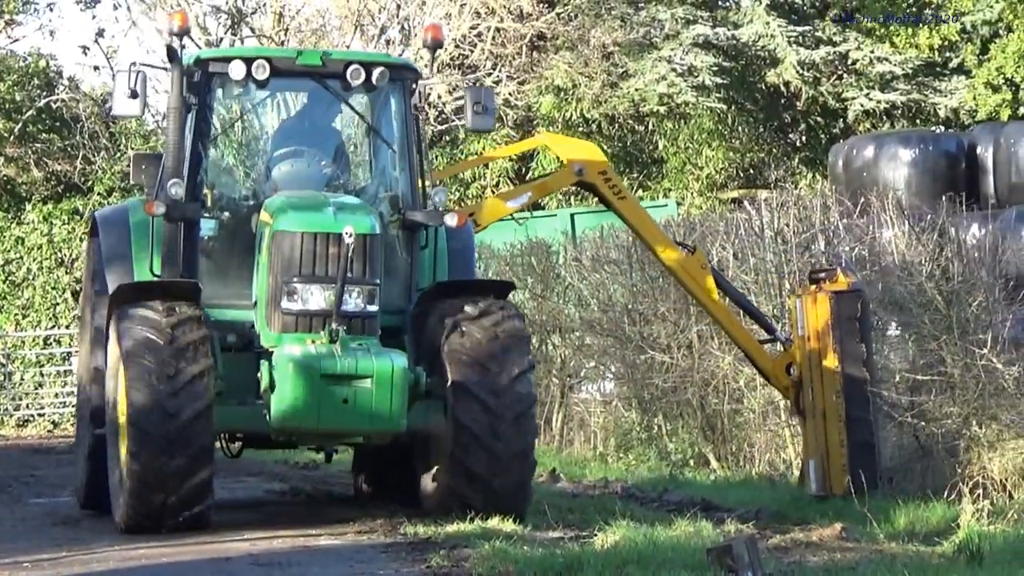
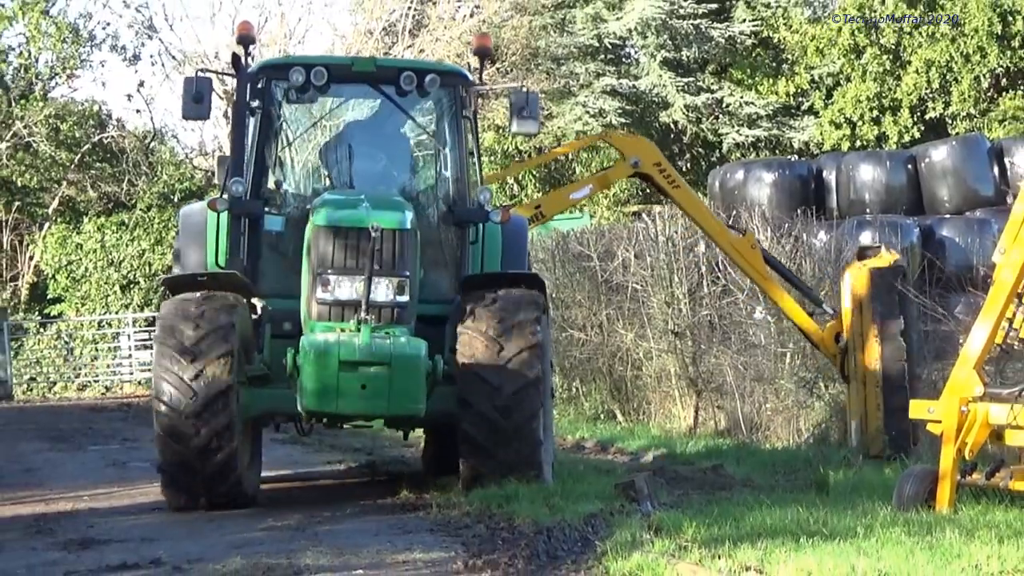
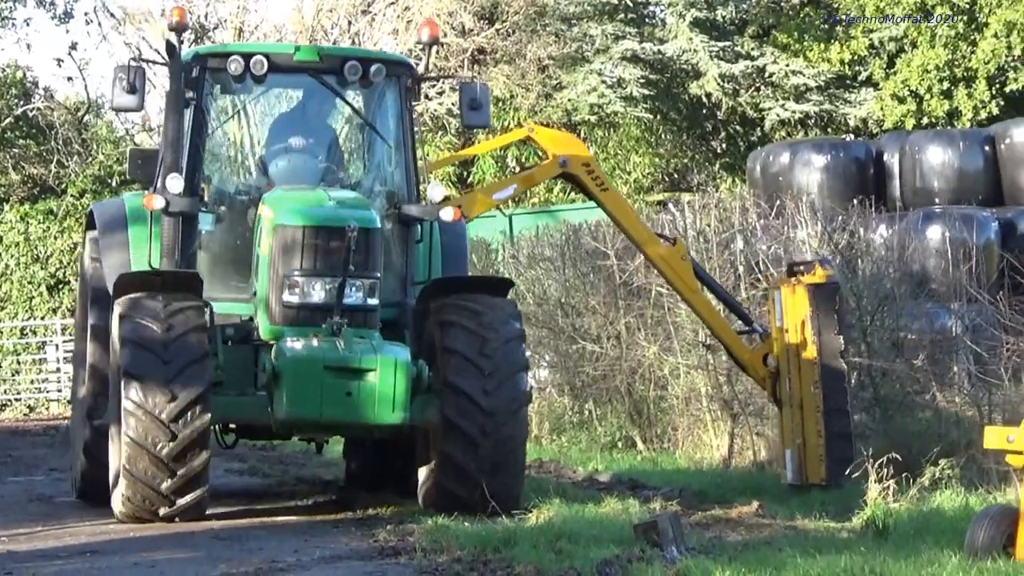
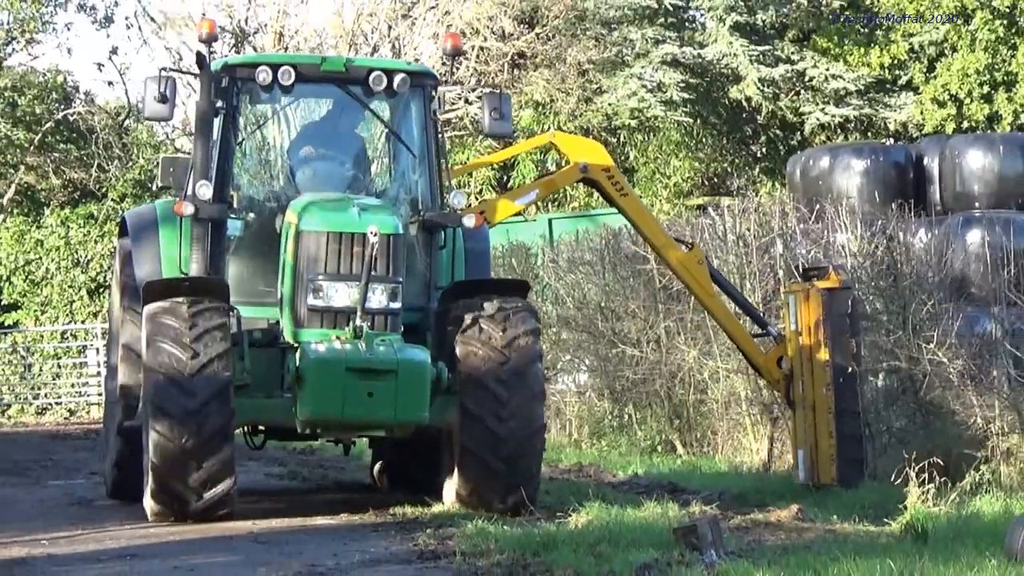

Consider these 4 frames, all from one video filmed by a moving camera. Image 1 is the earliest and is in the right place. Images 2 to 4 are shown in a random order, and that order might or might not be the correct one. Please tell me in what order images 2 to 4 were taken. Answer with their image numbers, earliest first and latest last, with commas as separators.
4, 3, 2
